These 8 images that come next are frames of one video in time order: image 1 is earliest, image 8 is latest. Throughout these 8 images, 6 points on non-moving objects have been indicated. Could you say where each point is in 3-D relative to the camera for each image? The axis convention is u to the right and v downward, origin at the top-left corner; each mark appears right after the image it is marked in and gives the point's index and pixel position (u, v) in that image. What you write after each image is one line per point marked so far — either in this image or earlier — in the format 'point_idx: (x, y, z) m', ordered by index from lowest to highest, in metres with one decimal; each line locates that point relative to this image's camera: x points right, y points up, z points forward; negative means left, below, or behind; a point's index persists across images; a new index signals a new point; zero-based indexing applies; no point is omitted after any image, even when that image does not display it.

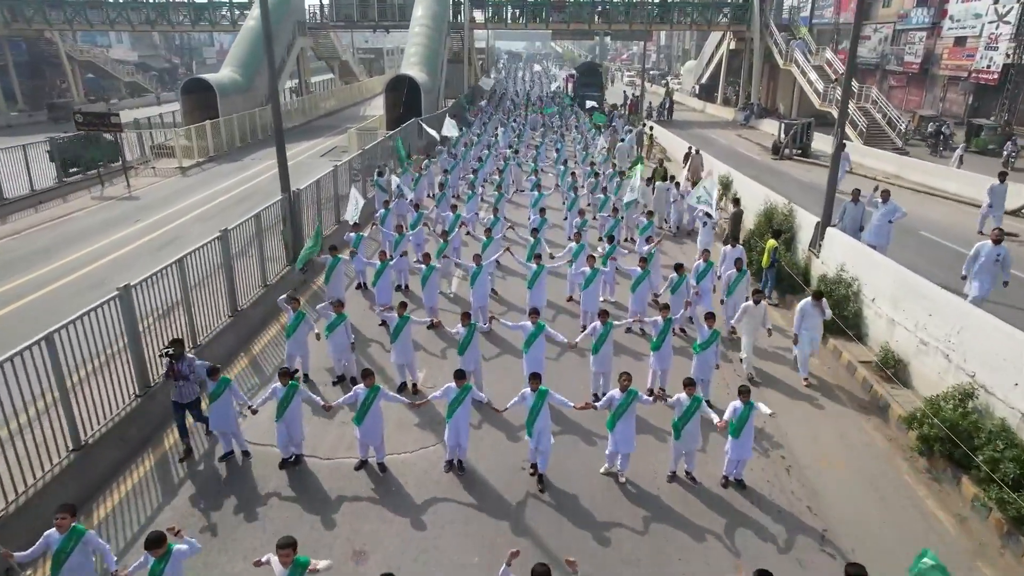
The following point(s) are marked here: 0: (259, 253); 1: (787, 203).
0: (-4.4, +0.6, +11.0) m
1: (+5.9, +1.8, +13.5) m
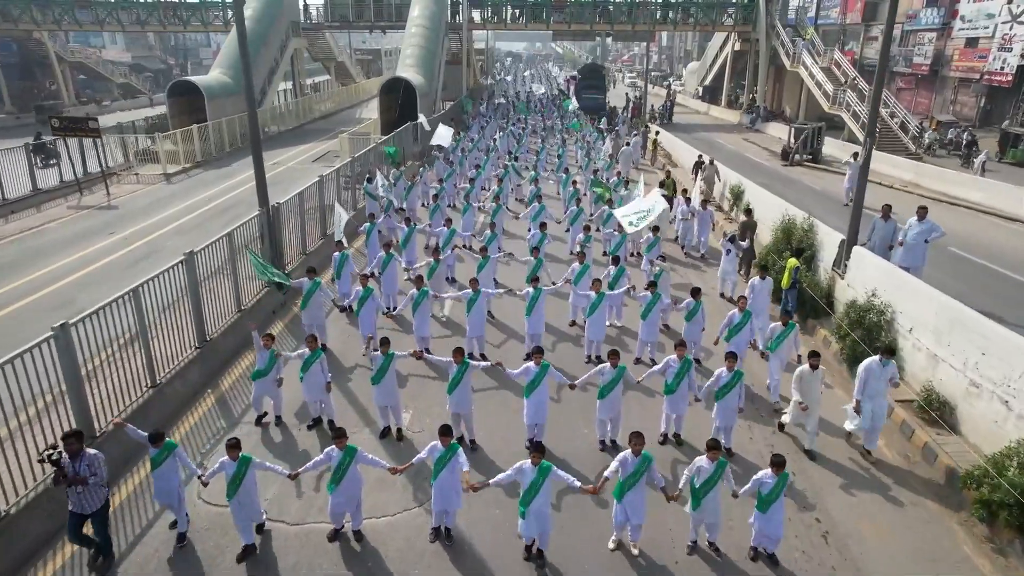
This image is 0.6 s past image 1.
0: (-4.4, +0.2, +10.1) m
1: (+5.8, +1.4, +12.6) m
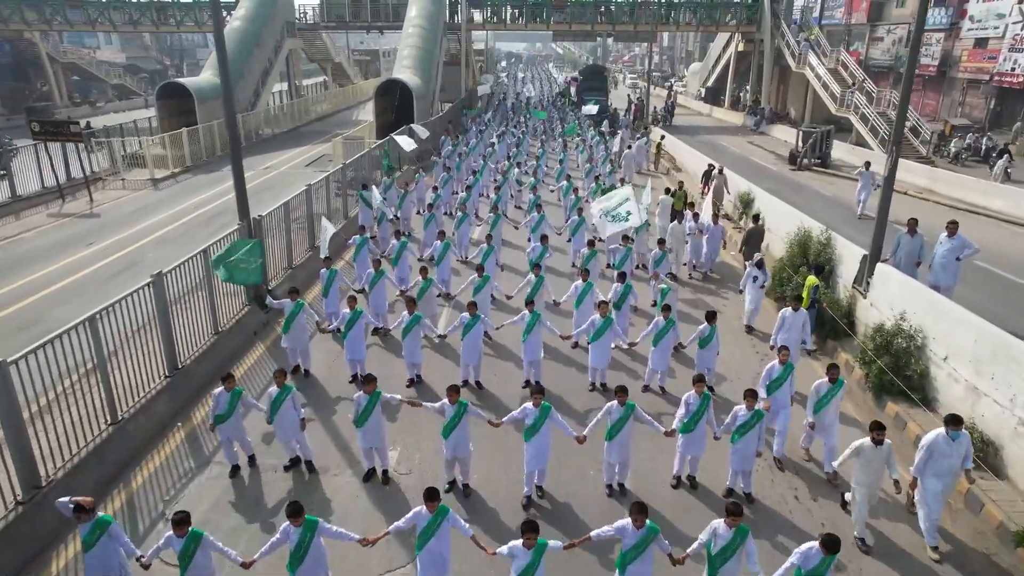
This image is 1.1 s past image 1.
0: (-4.4, -0.1, +9.3) m
1: (+5.8, +1.1, +11.8) m
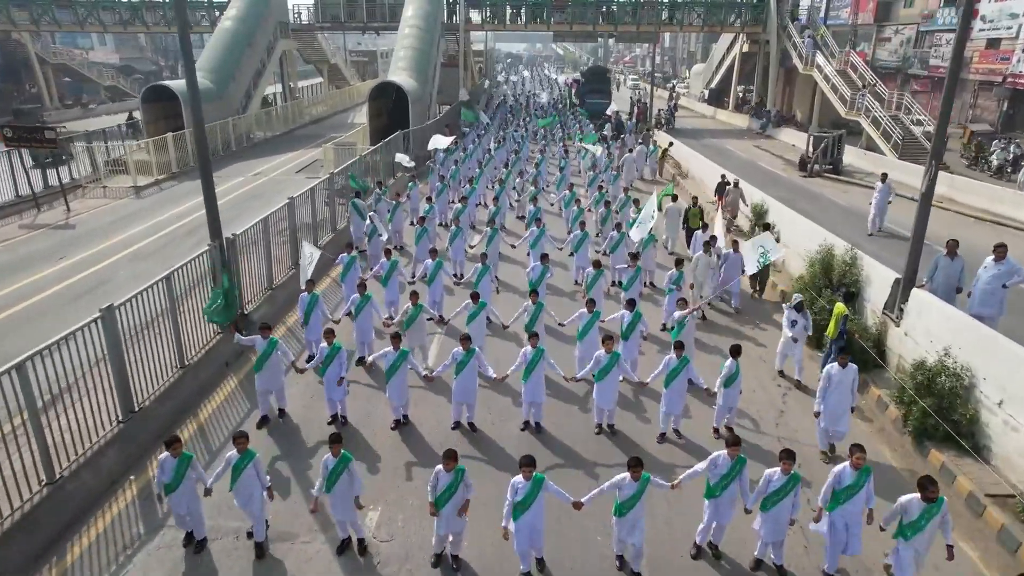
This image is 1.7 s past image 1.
0: (-4.5, -0.5, +8.4) m
1: (+5.7, +0.7, +10.9) m
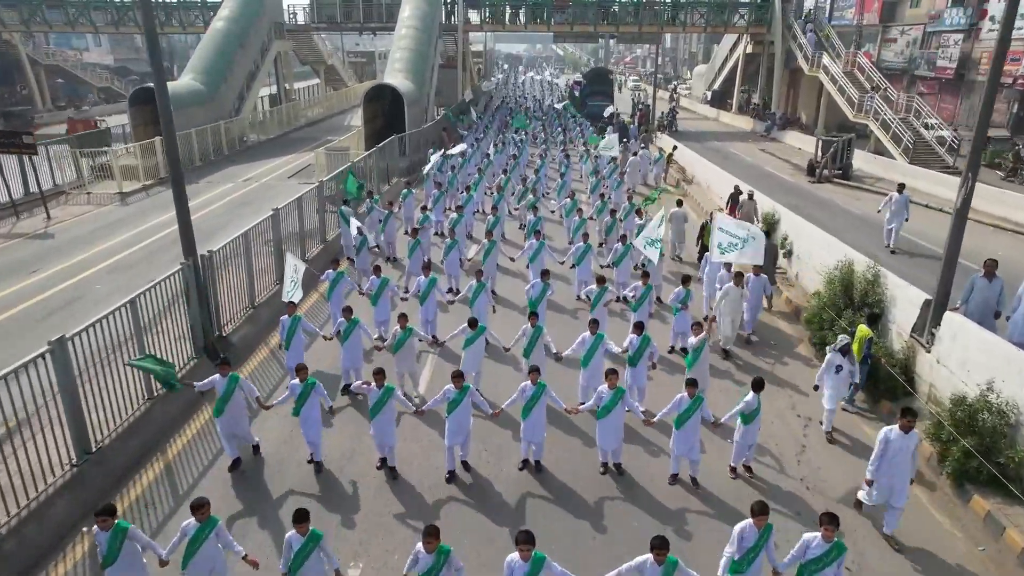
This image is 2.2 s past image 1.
0: (-4.5, -0.8, +7.7) m
1: (+5.7, +0.4, +10.2) m
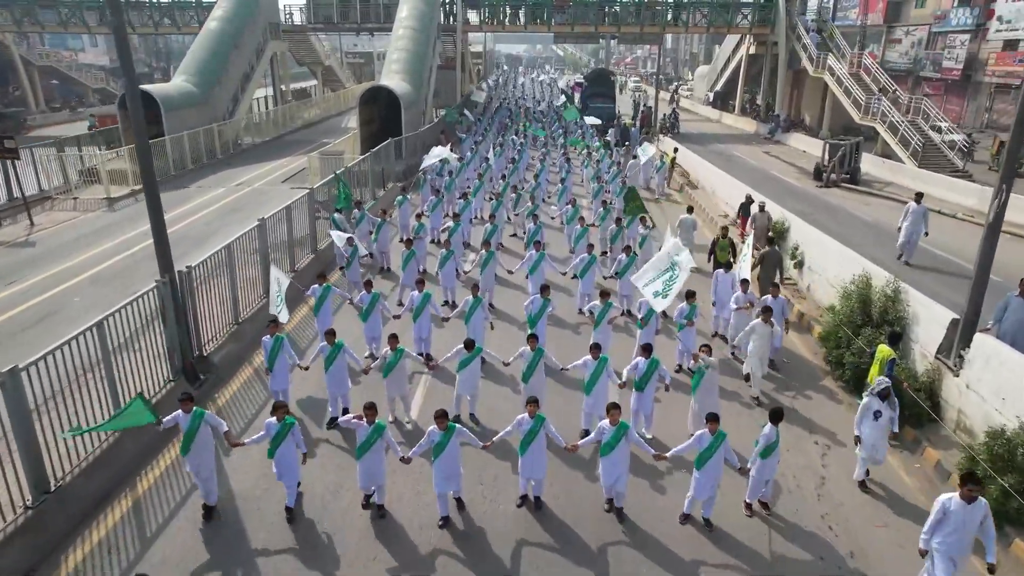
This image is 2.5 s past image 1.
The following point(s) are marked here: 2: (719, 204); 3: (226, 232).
0: (-4.5, -1.0, +7.1) m
1: (+5.7, +0.2, +9.6) m
2: (+6.3, +2.6, +19.5) m
3: (-7.5, +1.4, +16.7) m
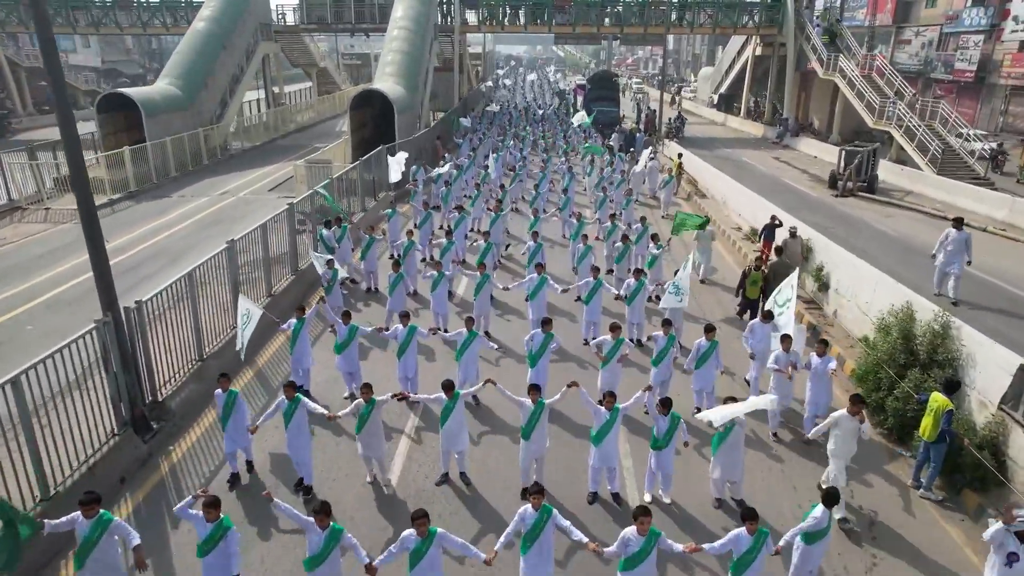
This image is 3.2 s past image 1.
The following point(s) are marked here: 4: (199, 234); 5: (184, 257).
0: (-4.5, -1.5, +6.0) m
1: (+5.7, -0.3, +8.5) m
2: (+6.3, +2.1, +18.3) m
3: (-7.5, +1.0, +15.6) m
4: (-8.2, +1.5, +16.8) m
5: (-7.7, +0.7, +15.1) m
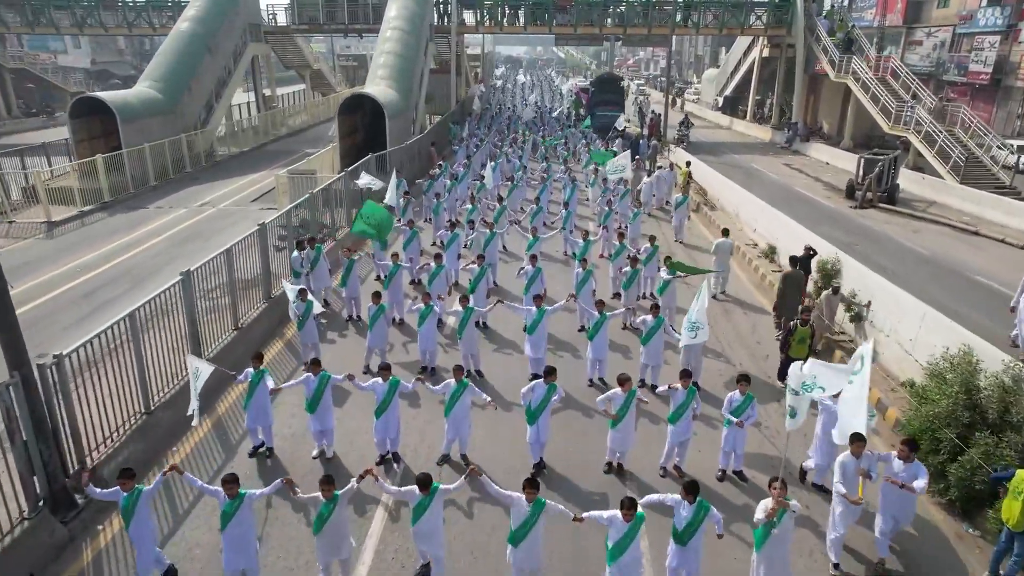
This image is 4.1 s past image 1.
0: (-4.6, -2.0, +4.8) m
1: (+5.6, -0.8, +7.3) m
2: (+6.2, +1.6, +17.1) m
3: (-7.6, +0.5, +14.4) m
4: (-8.2, +1.0, +15.5) m
5: (-7.8, +0.2, +13.9) m
